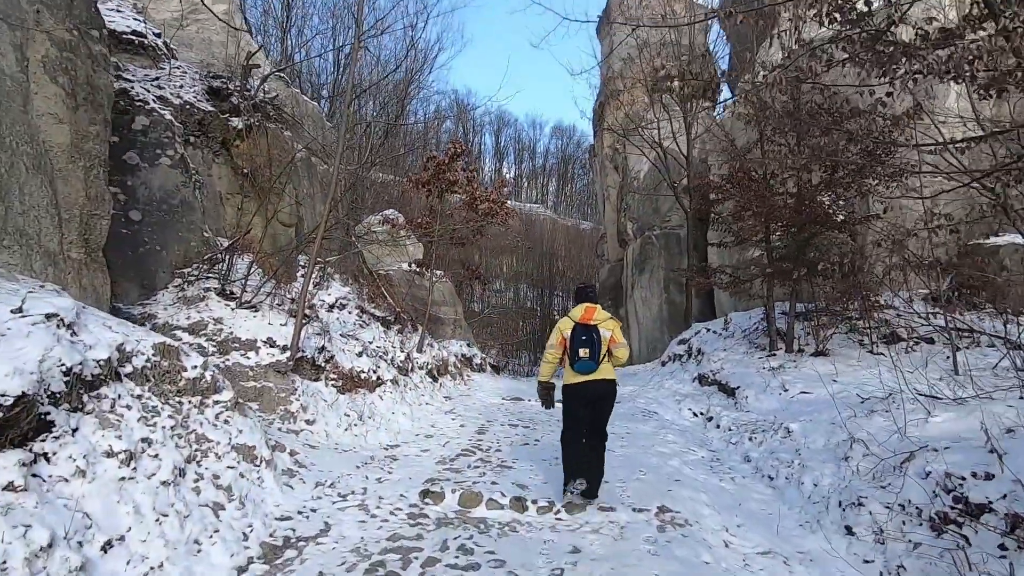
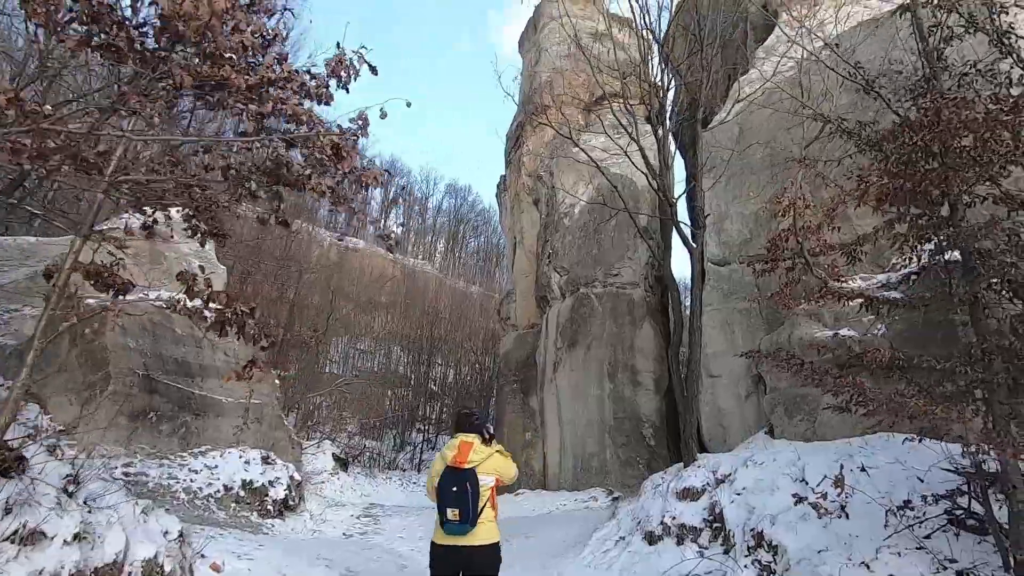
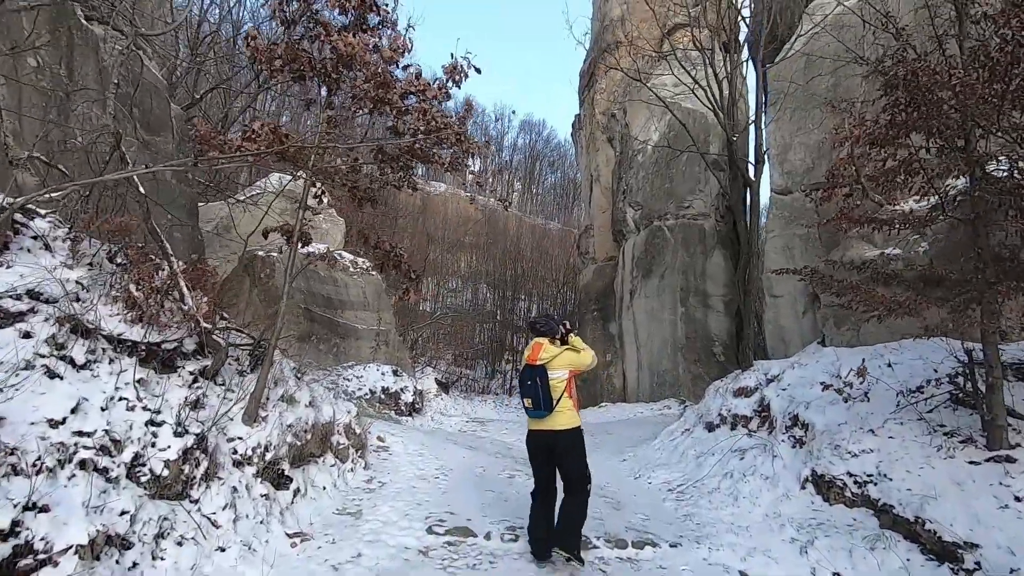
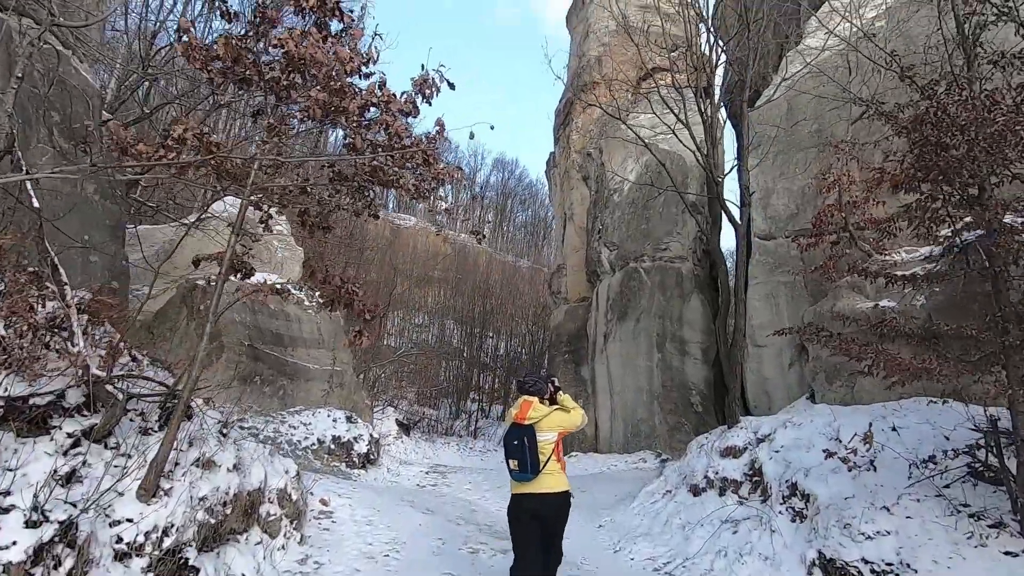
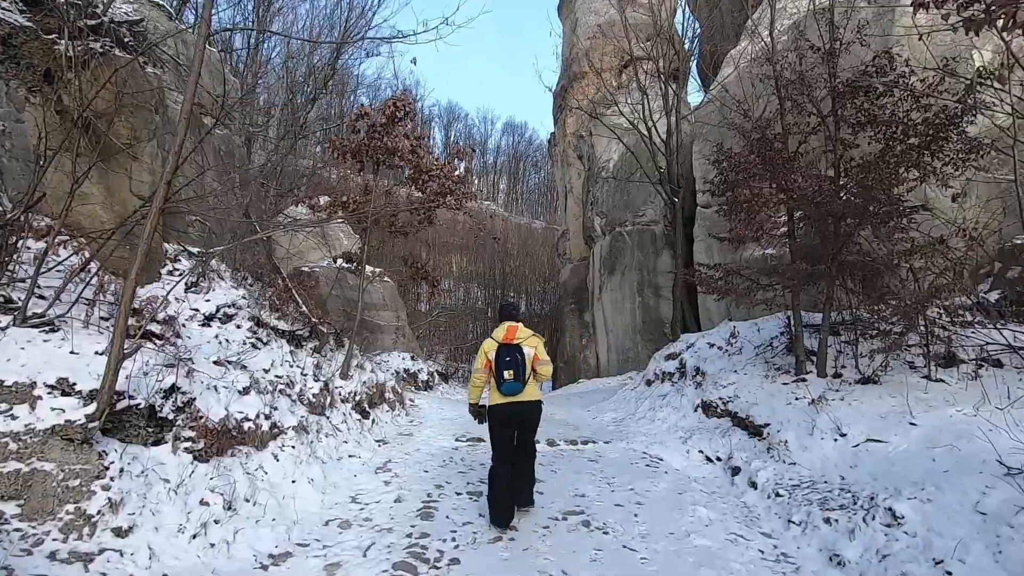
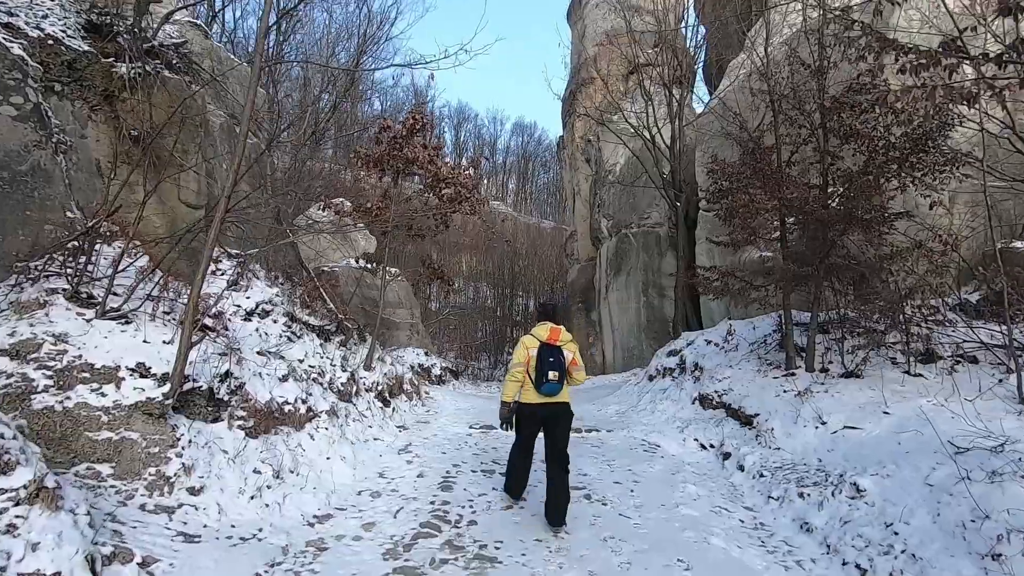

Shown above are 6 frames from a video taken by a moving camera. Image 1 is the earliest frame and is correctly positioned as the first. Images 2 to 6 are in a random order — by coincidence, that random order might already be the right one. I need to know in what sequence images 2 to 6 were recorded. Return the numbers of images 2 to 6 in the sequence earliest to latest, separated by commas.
6, 5, 3, 4, 2
